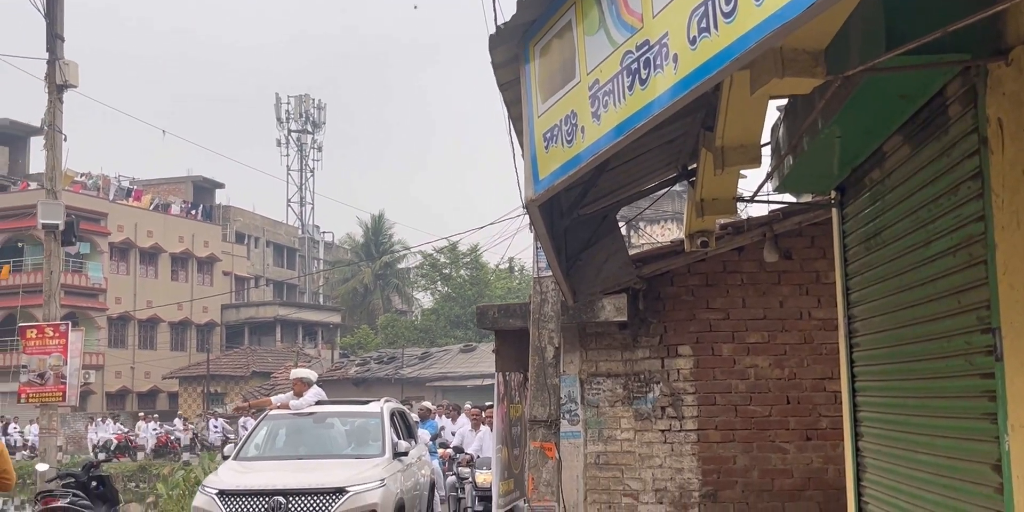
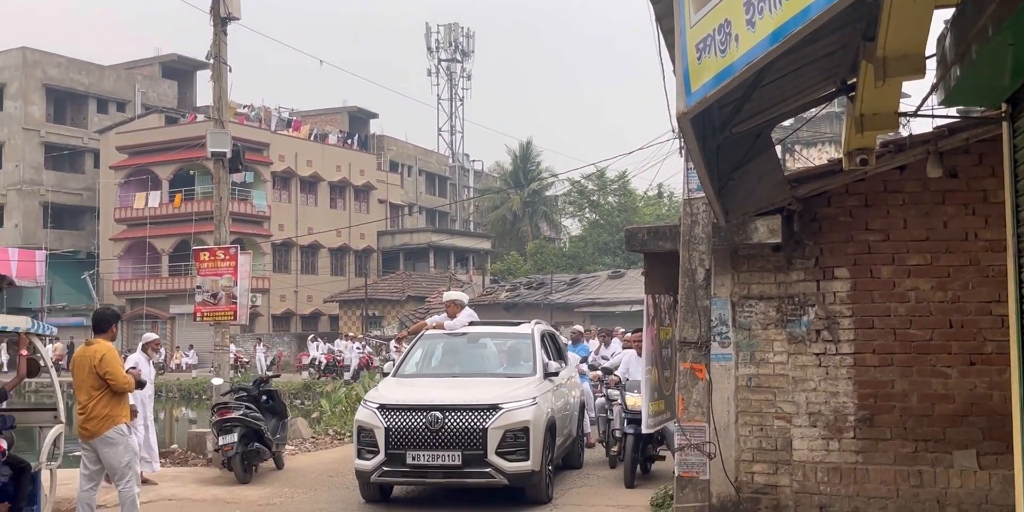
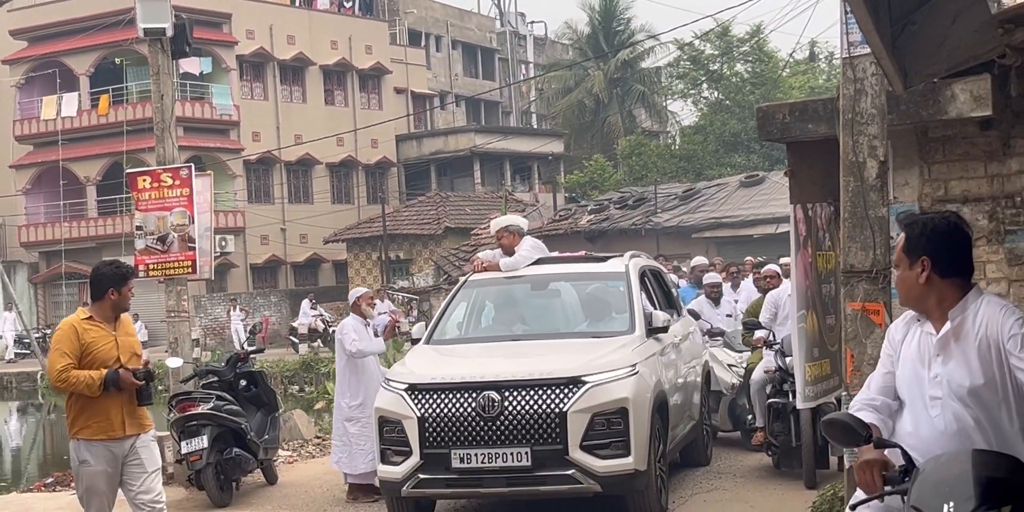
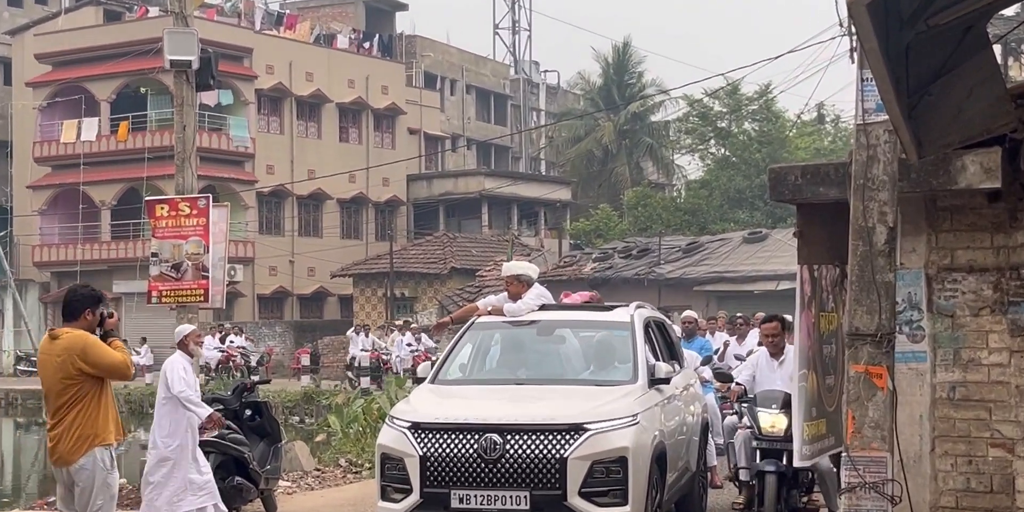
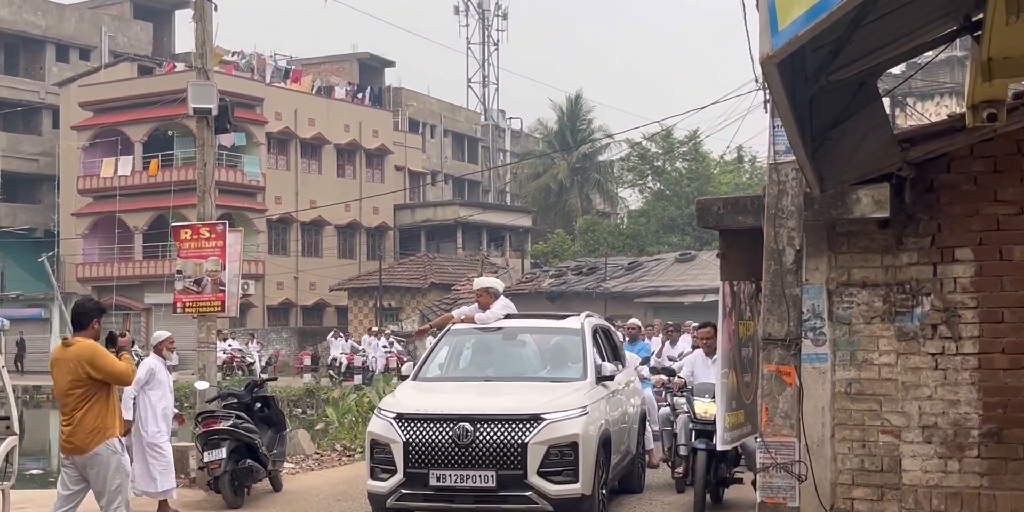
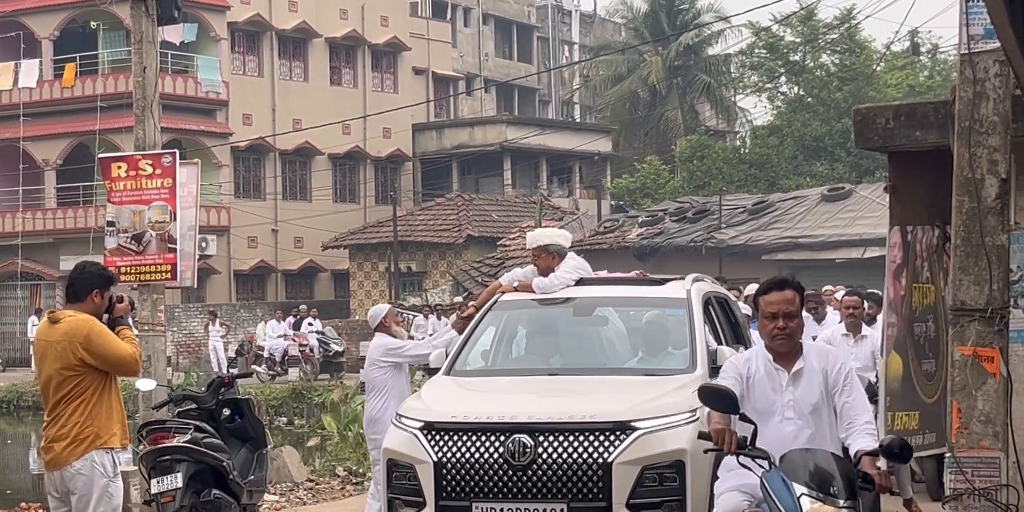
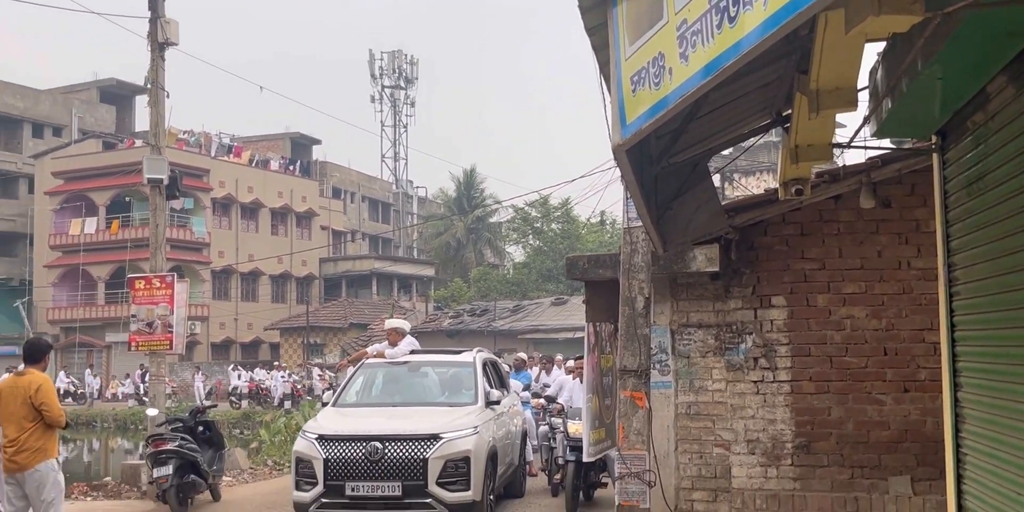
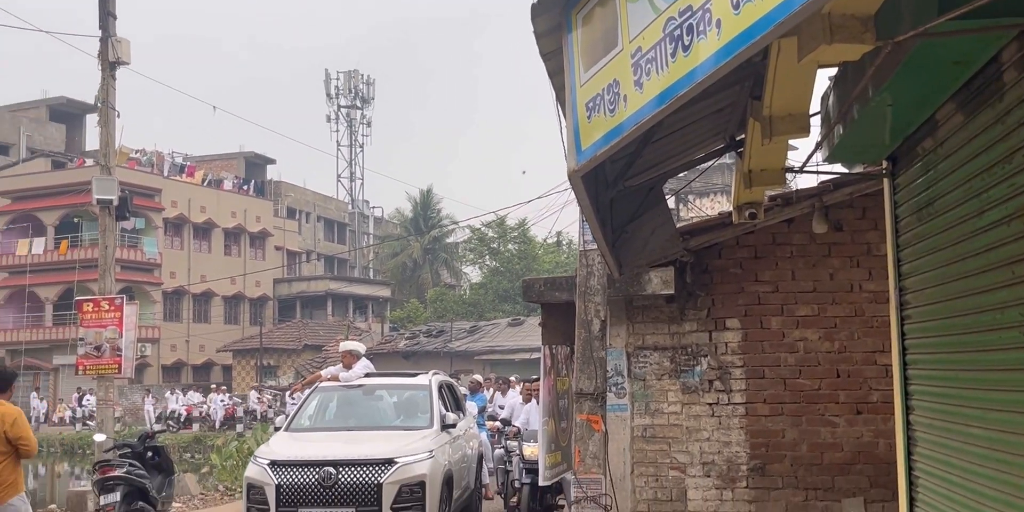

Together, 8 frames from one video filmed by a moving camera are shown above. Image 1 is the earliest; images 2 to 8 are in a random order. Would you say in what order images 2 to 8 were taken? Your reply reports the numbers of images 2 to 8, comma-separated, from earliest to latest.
8, 7, 2, 5, 4, 6, 3
